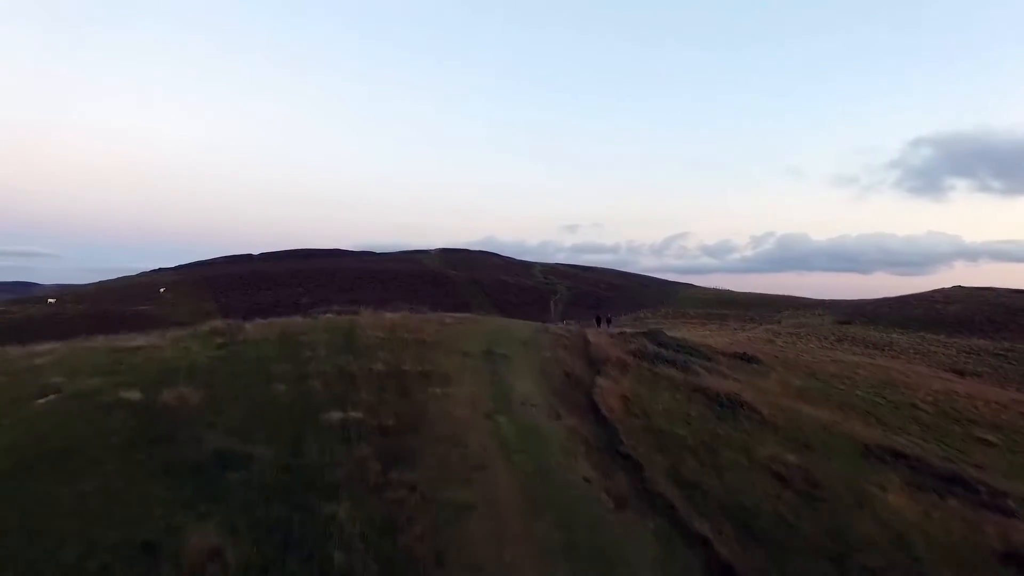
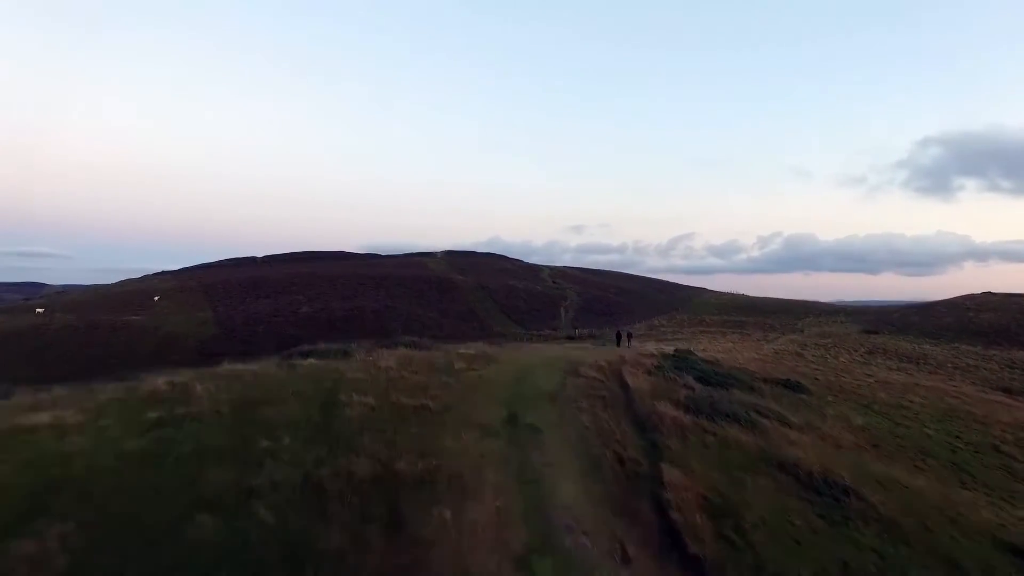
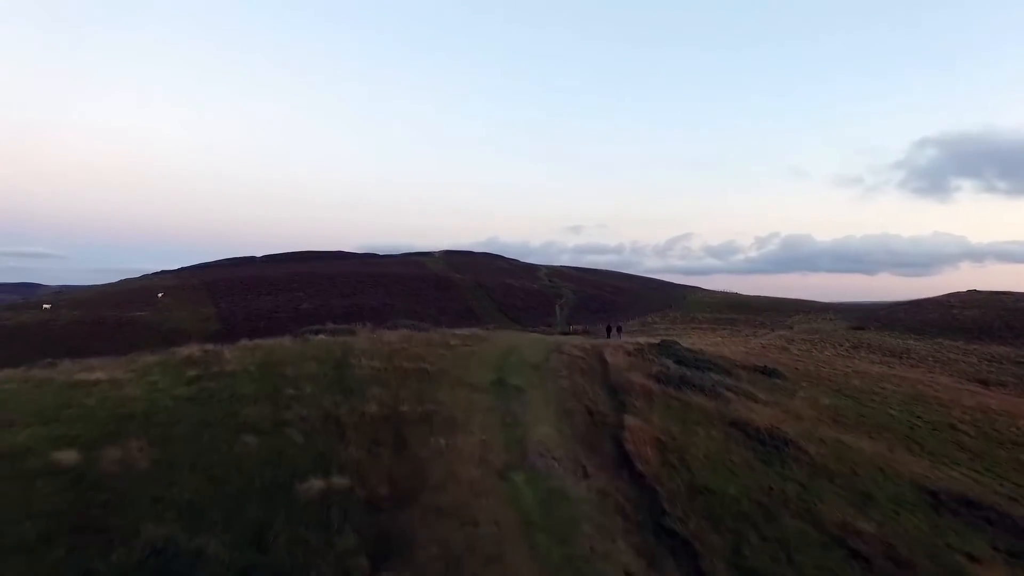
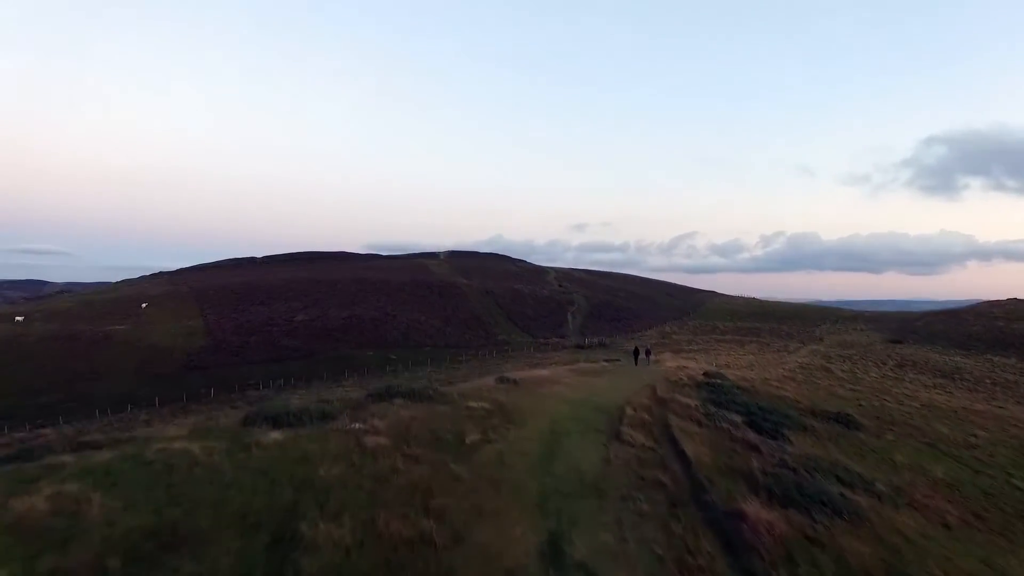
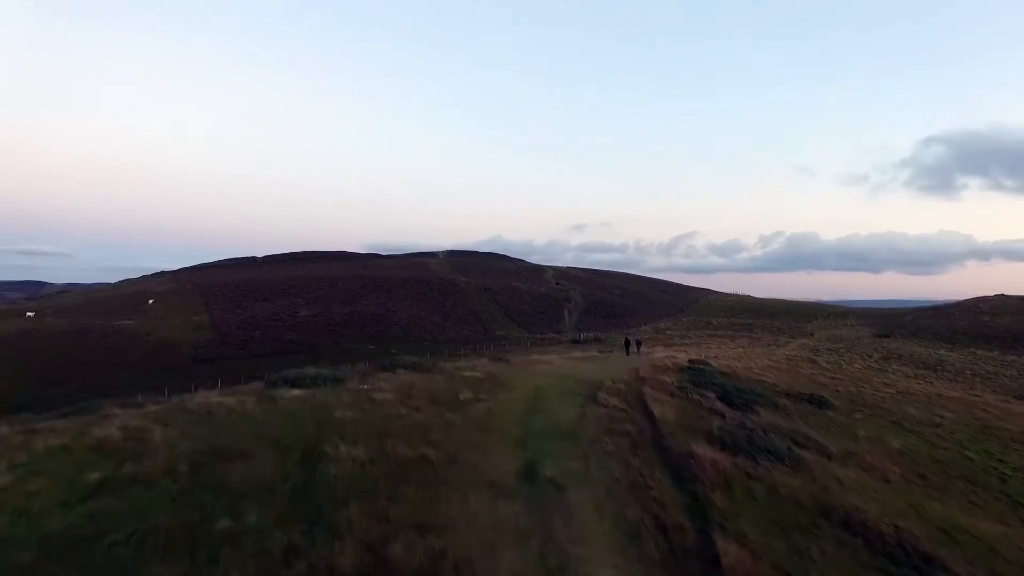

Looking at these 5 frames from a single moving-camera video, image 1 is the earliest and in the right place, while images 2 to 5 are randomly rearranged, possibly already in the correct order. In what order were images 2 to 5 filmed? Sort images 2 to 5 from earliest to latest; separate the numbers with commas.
3, 2, 5, 4
